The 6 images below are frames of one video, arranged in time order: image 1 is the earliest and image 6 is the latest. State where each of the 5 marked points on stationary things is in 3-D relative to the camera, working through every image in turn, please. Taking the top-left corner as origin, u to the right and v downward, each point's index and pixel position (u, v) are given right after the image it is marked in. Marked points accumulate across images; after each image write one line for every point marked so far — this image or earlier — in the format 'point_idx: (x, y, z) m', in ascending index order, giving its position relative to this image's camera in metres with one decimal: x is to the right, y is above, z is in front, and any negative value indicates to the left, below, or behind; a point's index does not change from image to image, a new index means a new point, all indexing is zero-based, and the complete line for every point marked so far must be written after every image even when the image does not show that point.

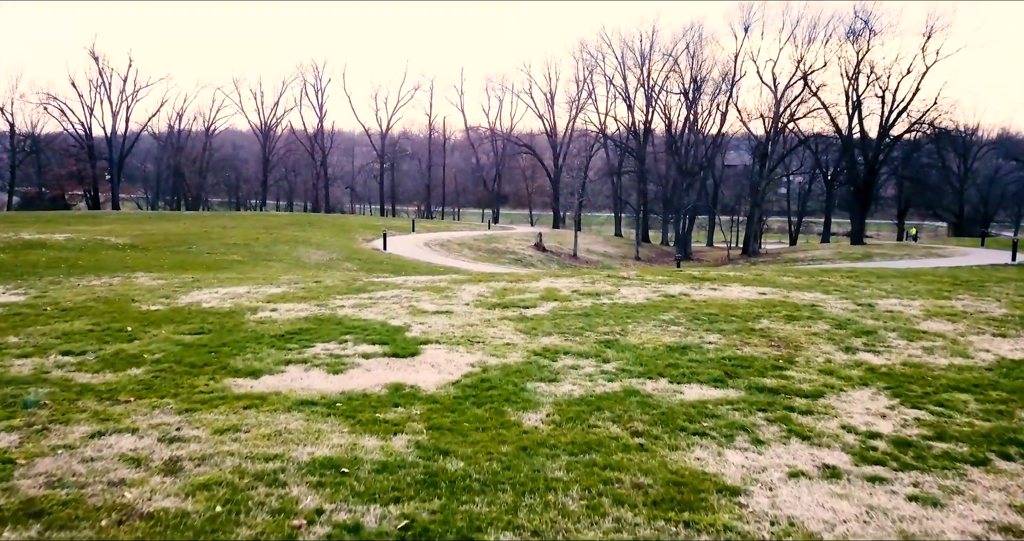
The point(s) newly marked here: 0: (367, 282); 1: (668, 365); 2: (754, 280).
0: (-2.9, -0.2, +14.2) m
1: (+1.6, -1.0, +7.4) m
2: (+4.7, -0.2, +14.1) m
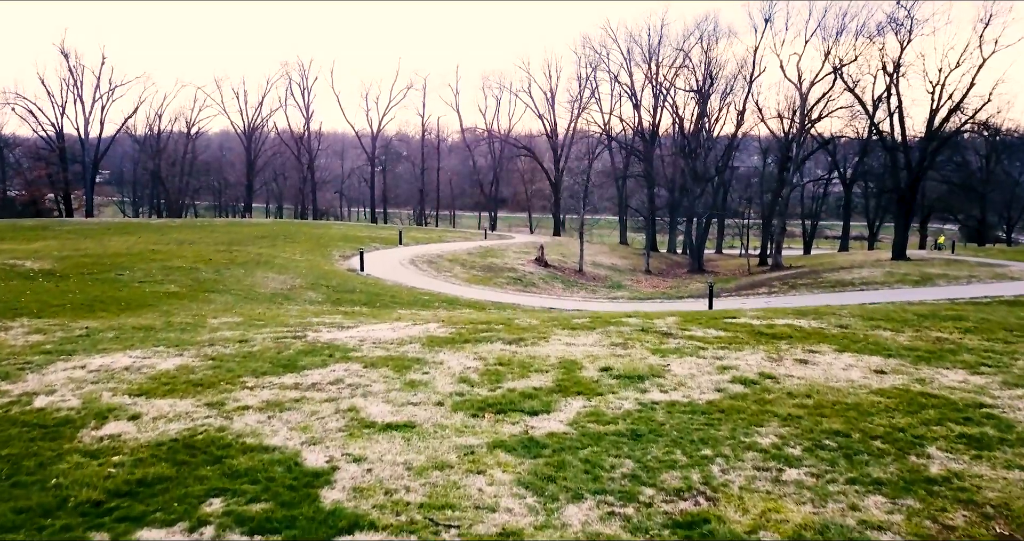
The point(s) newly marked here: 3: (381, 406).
0: (-2.9, -1.0, +10.3) m
1: (+1.6, -1.7, +3.5) m
2: (+4.7, -1.0, +10.2) m
3: (-1.3, -1.3, +7.0) m
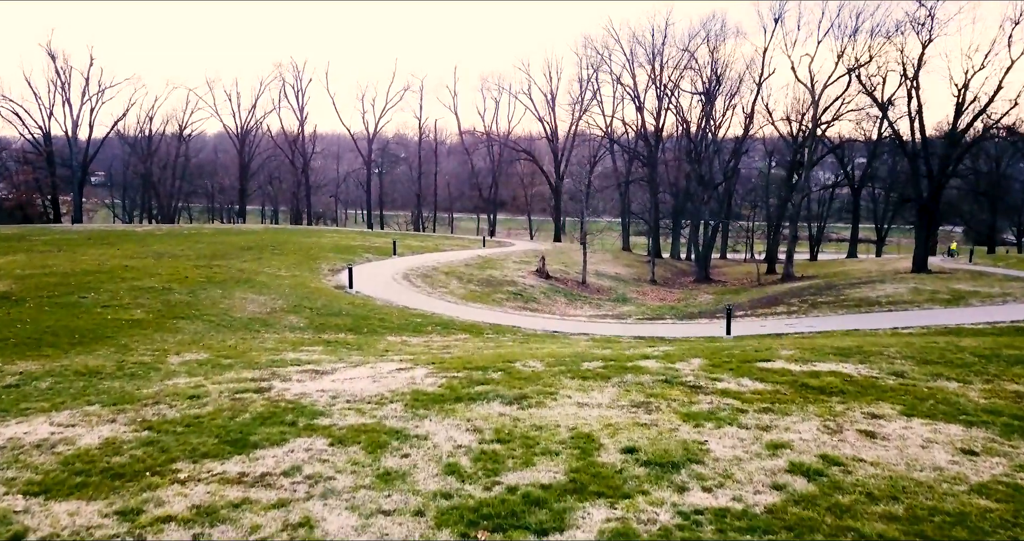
0: (-2.9, -1.5, +8.7) m
1: (+1.6, -2.2, +1.8) m
2: (+4.7, -1.5, +8.6) m
3: (-1.3, -1.8, +5.4) m
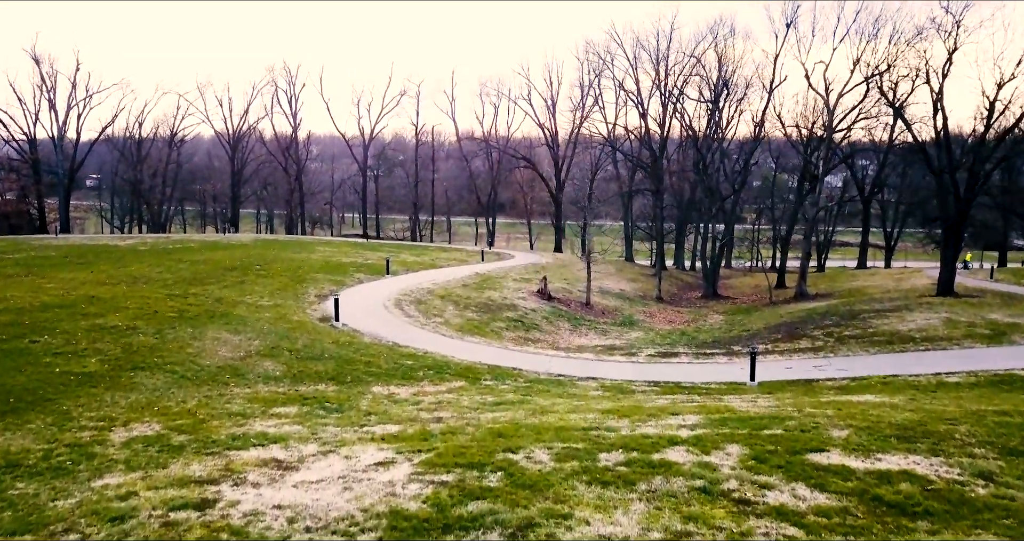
0: (-2.8, -2.4, +6.9) m
1: (+1.6, -3.1, +0.1) m
2: (+4.7, -2.4, +6.8) m
3: (-1.2, -2.7, +3.6) m
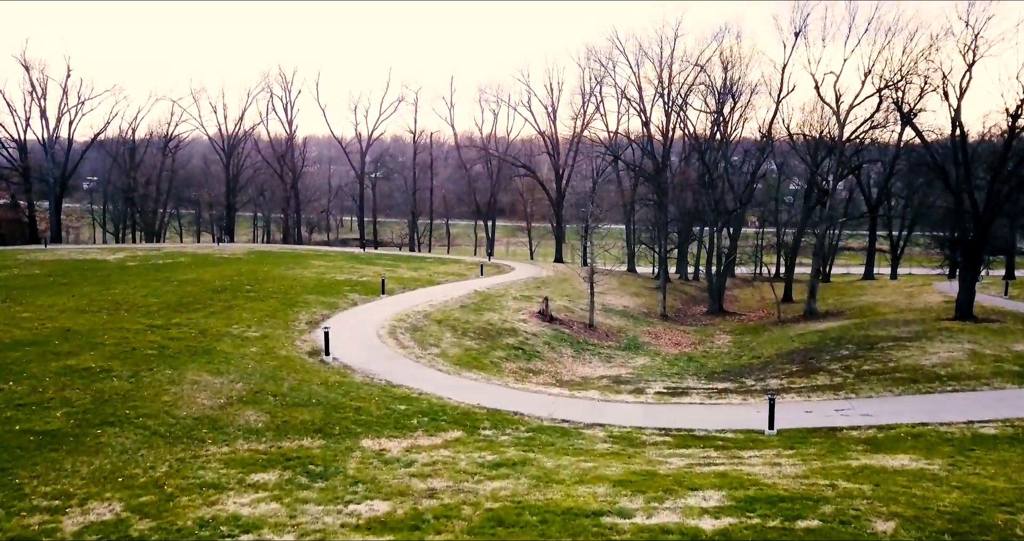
0: (-2.8, -3.3, +5.8) m
1: (+1.7, -4.0, -1.1) m
2: (+4.7, -3.2, +5.7) m
3: (-1.2, -3.5, +2.5) m
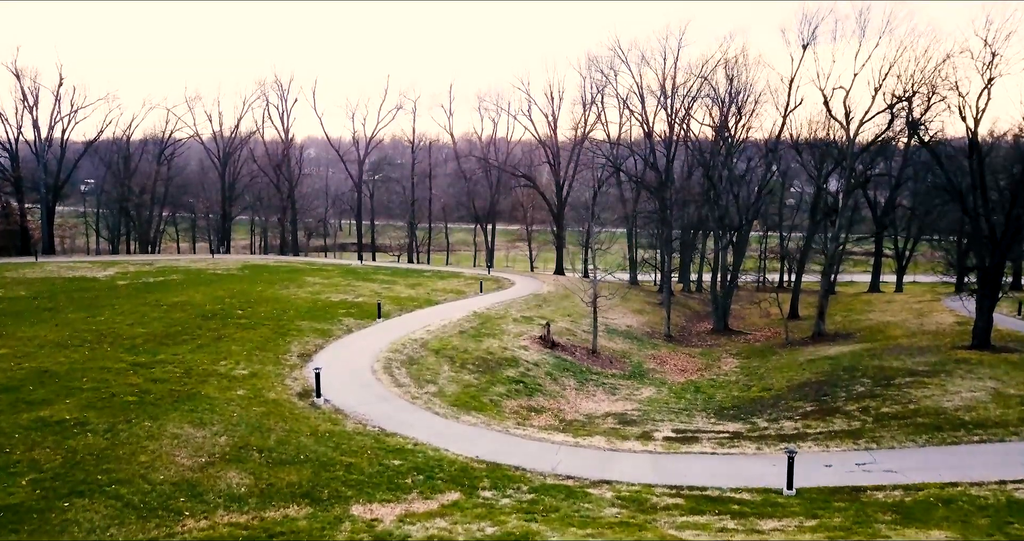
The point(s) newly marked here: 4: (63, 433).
0: (-2.8, -4.2, +4.8) m
1: (+1.7, -4.9, -2.0) m
2: (+4.7, -4.2, +4.7) m
3: (-1.2, -4.5, +1.5) m
4: (-9.0, -3.2, +14.6) m
